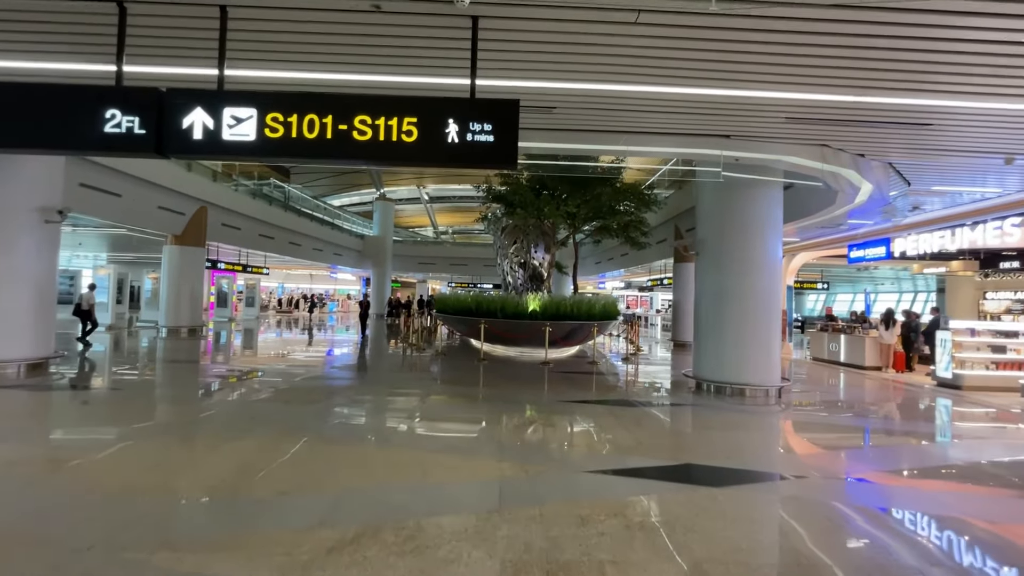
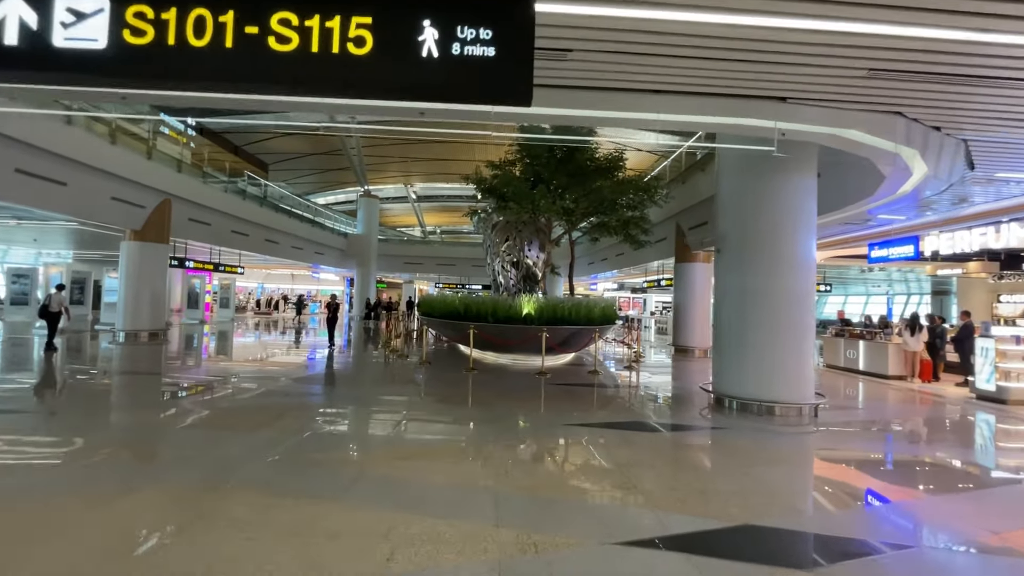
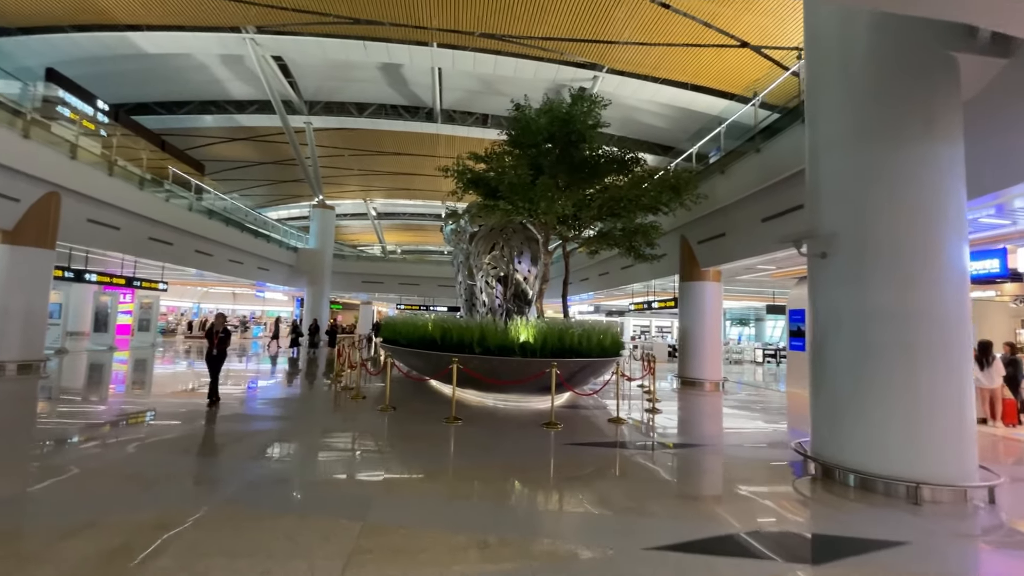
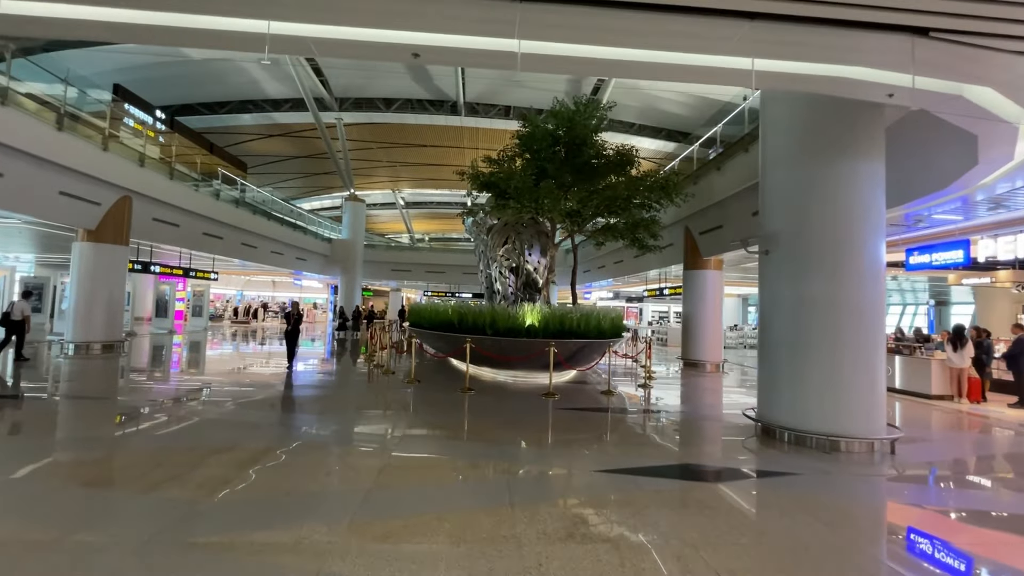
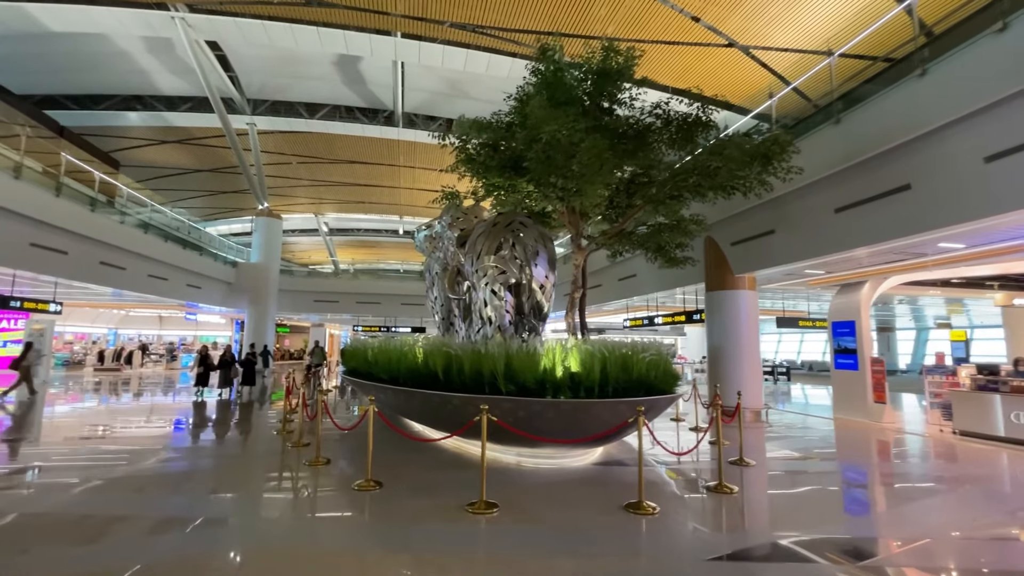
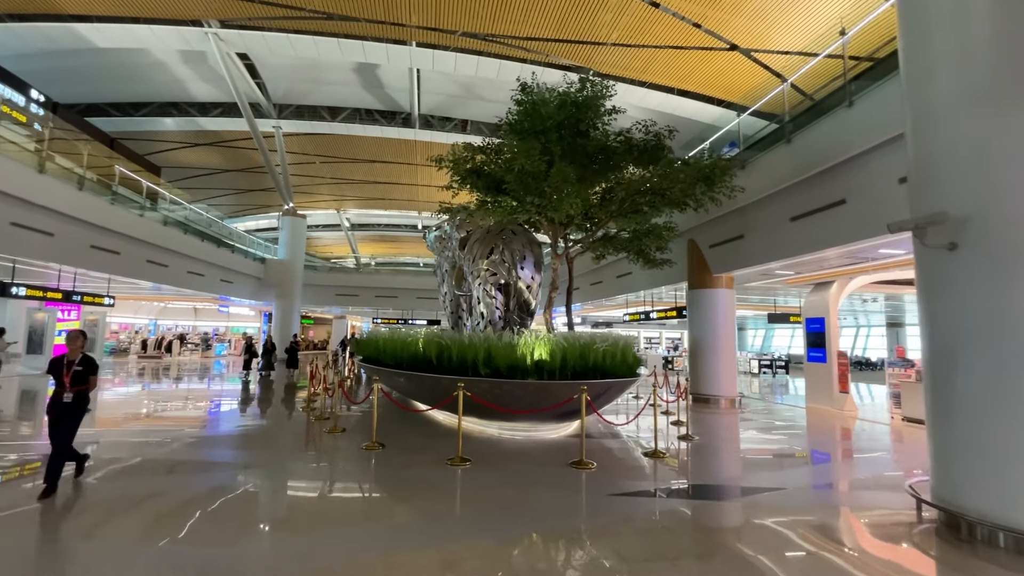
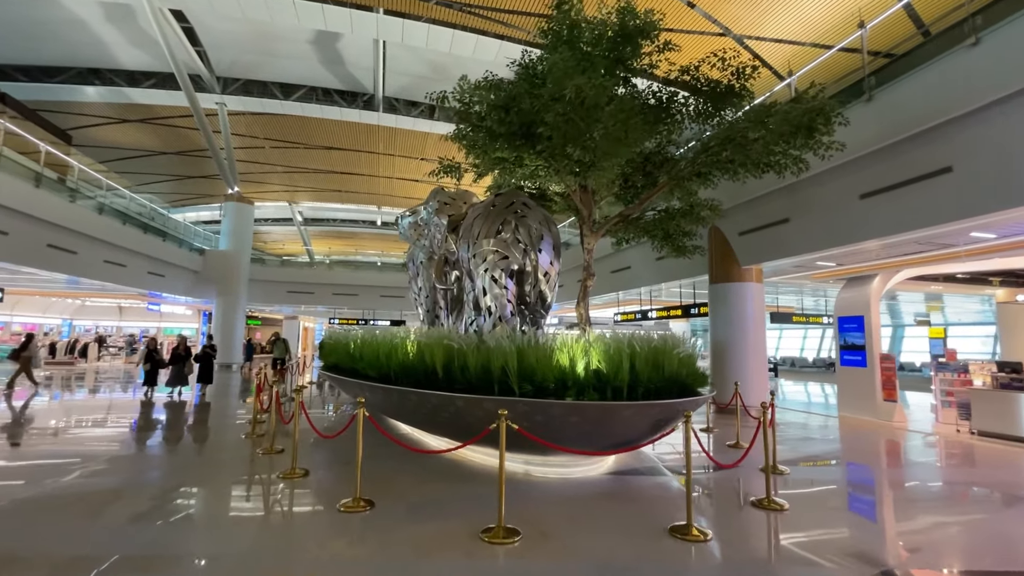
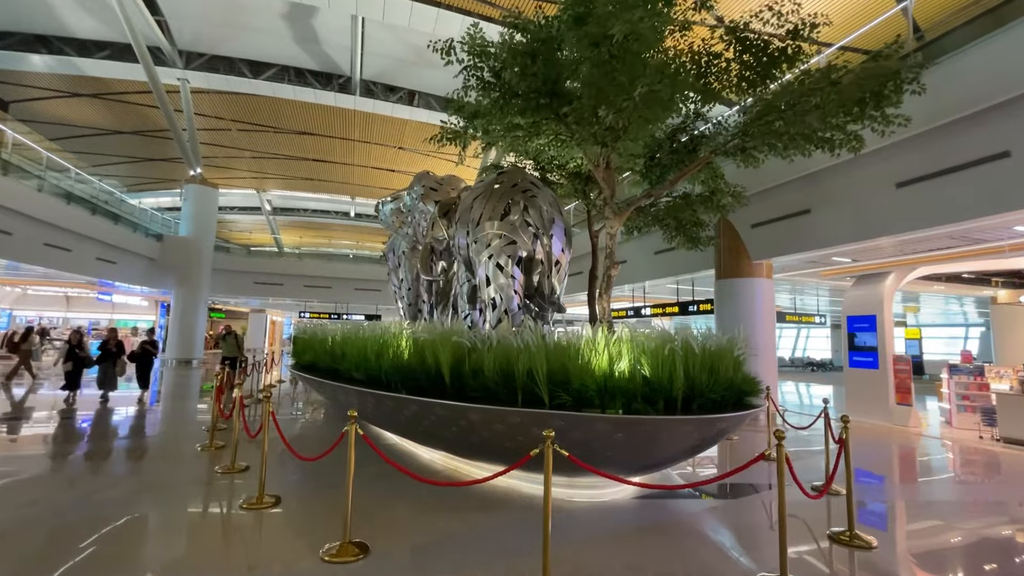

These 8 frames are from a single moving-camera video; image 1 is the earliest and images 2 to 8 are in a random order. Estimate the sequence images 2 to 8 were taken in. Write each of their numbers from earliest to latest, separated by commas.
2, 4, 3, 6, 5, 7, 8
